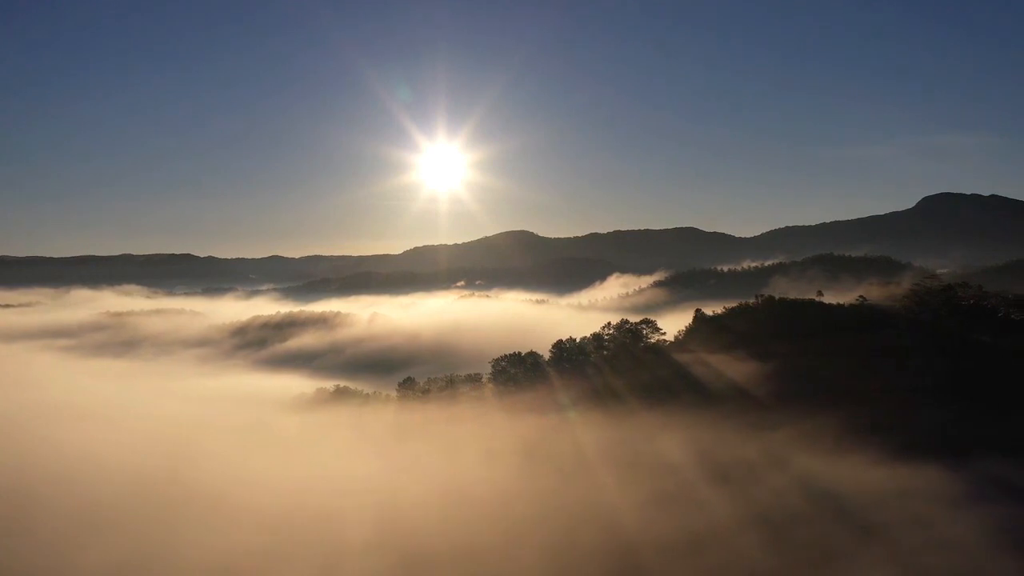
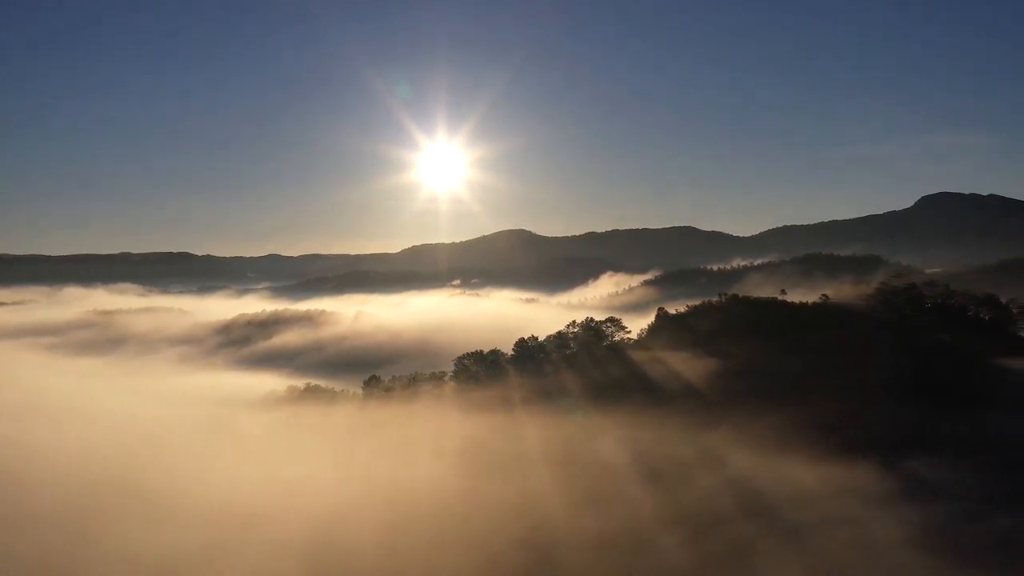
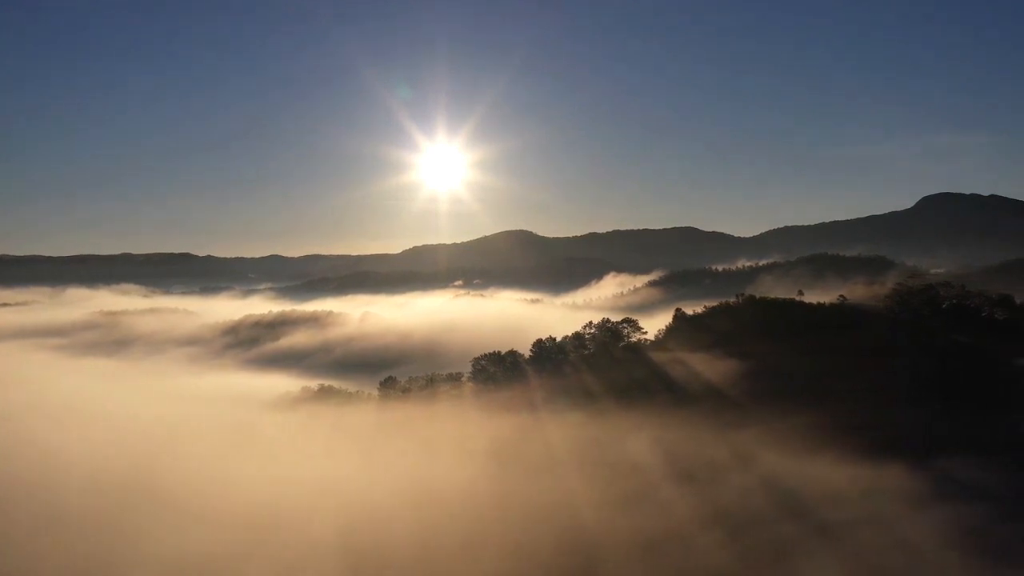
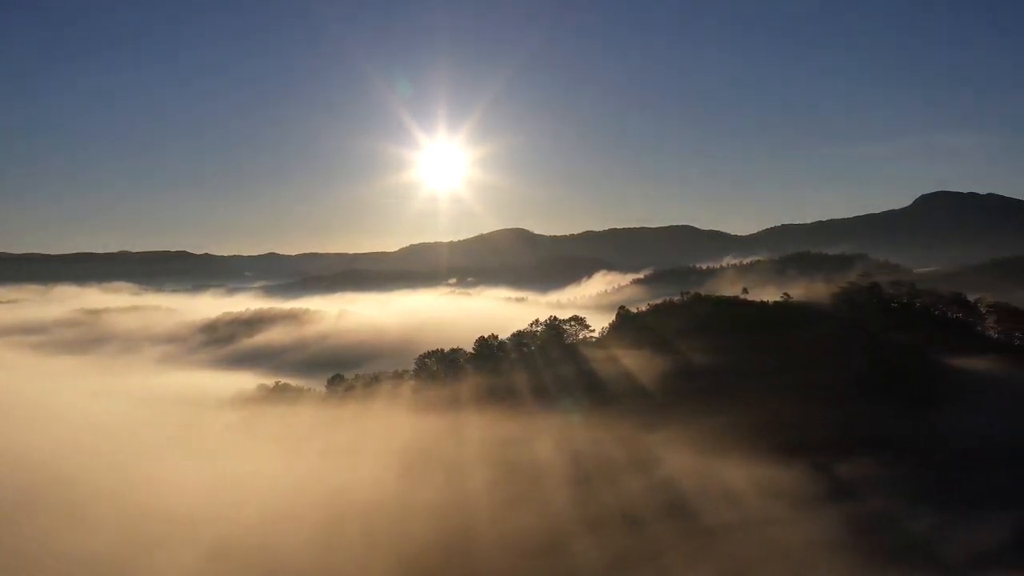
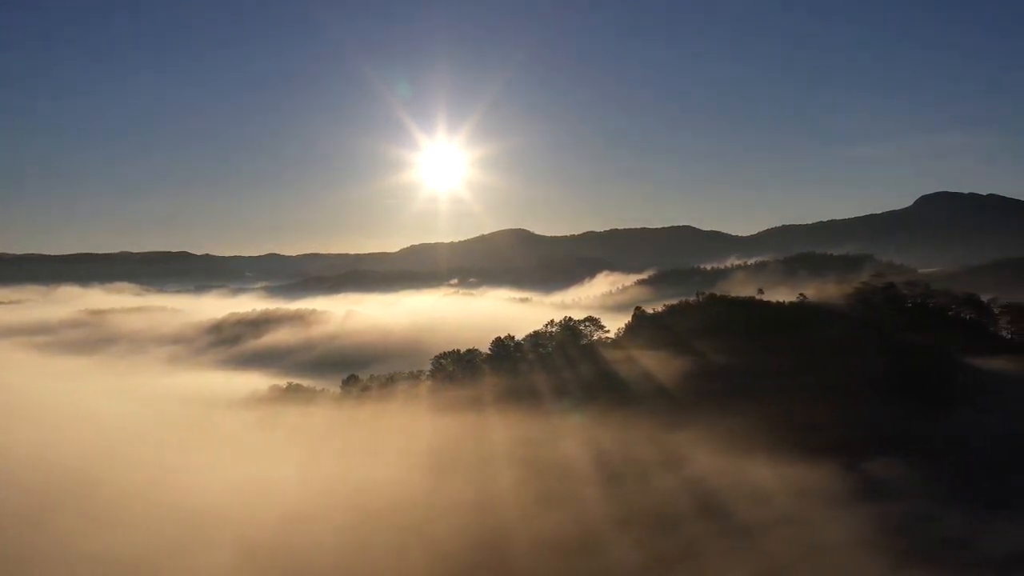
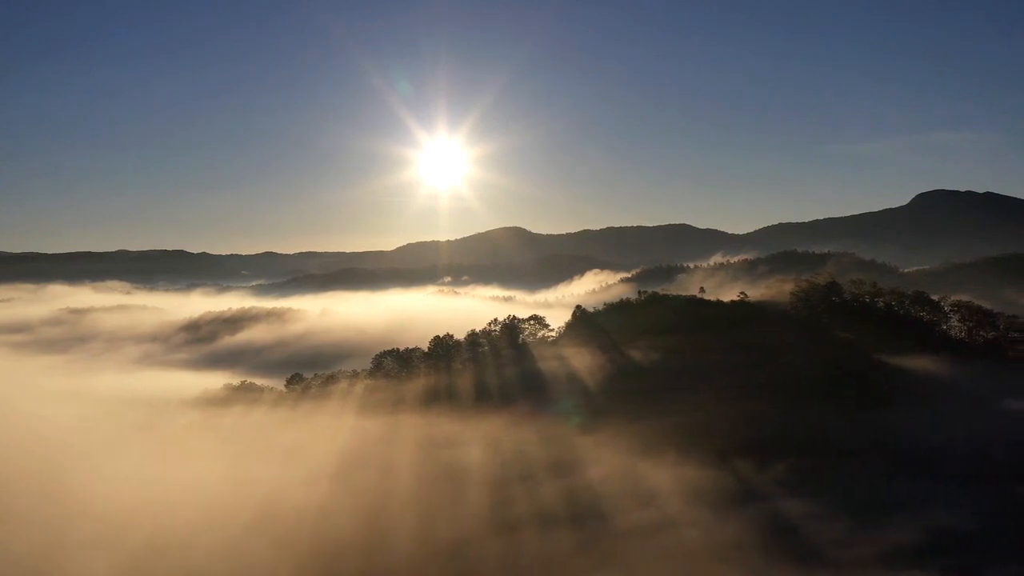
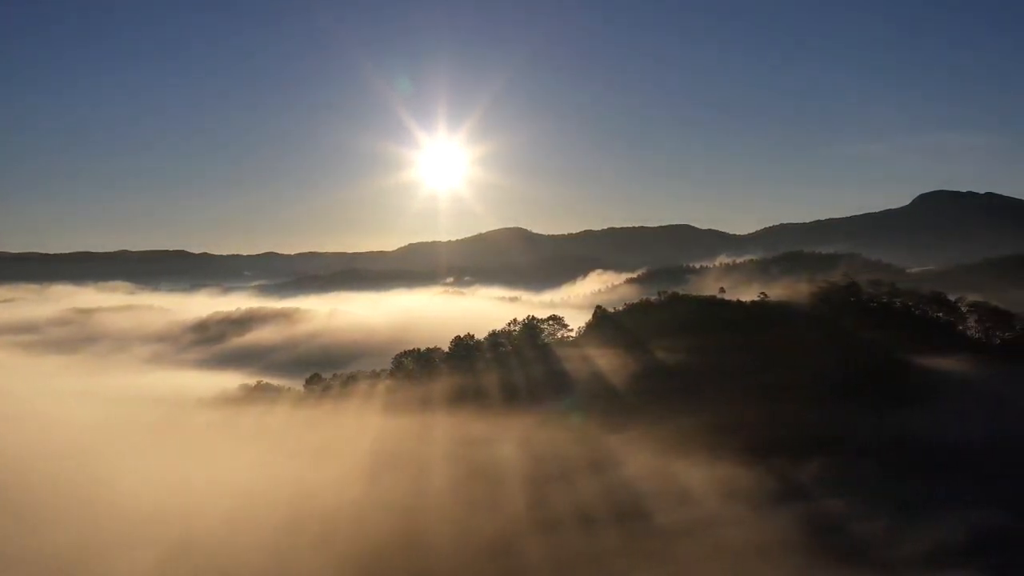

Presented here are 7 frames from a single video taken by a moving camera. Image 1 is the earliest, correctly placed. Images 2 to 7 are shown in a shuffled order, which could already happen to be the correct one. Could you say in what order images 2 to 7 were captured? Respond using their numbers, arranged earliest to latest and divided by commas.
3, 2, 5, 4, 7, 6
